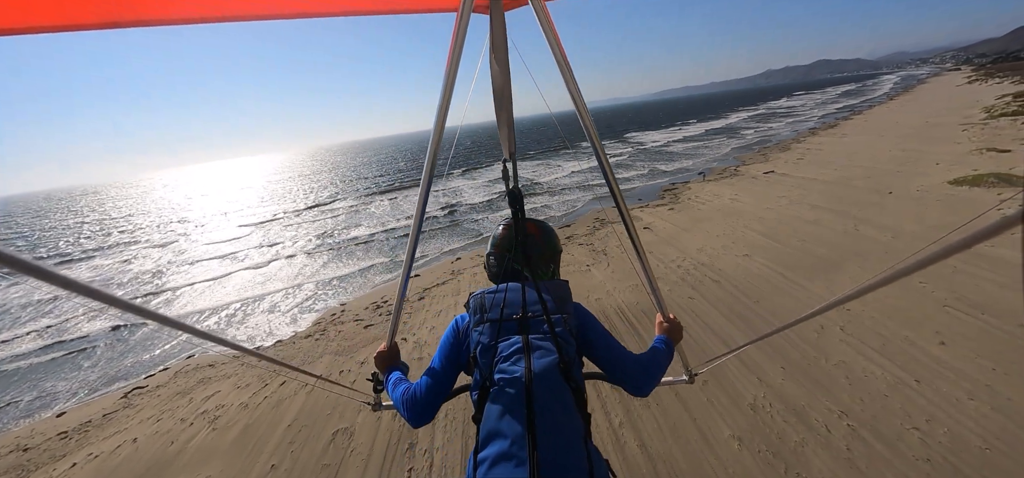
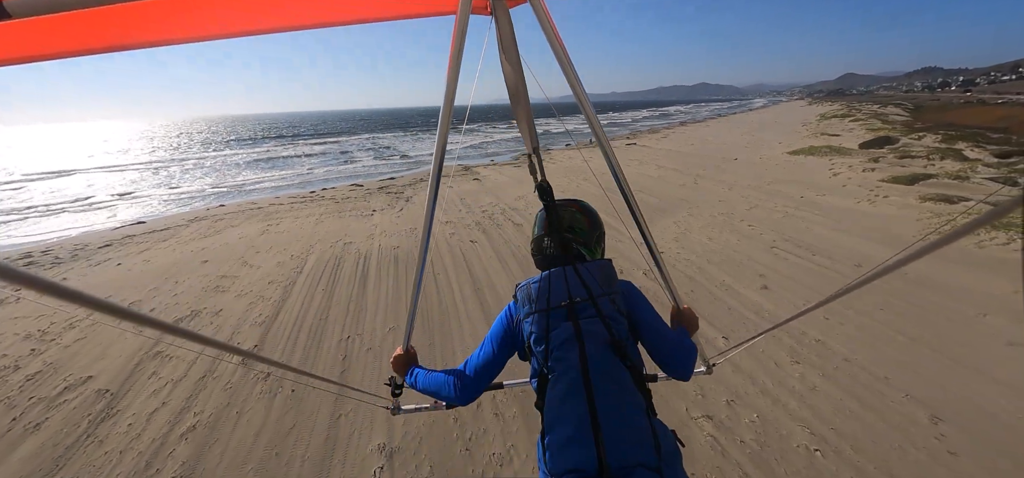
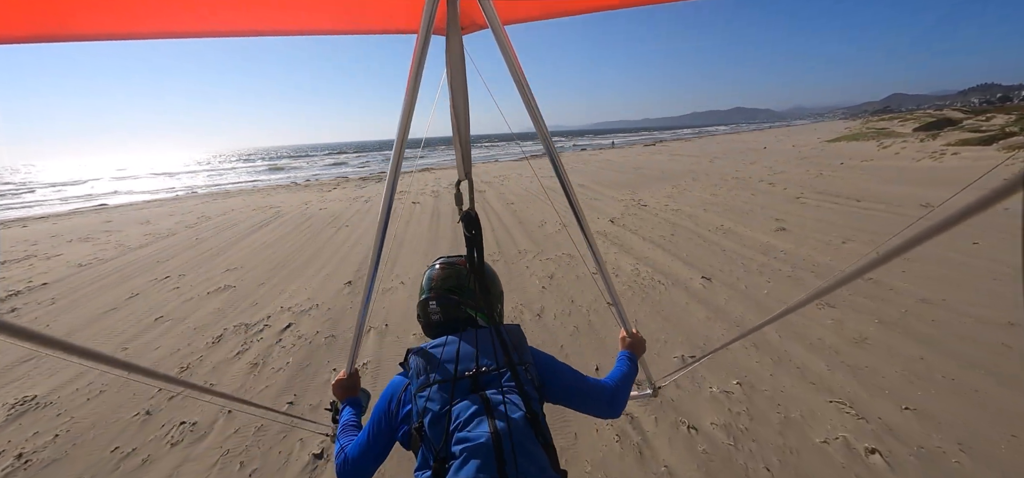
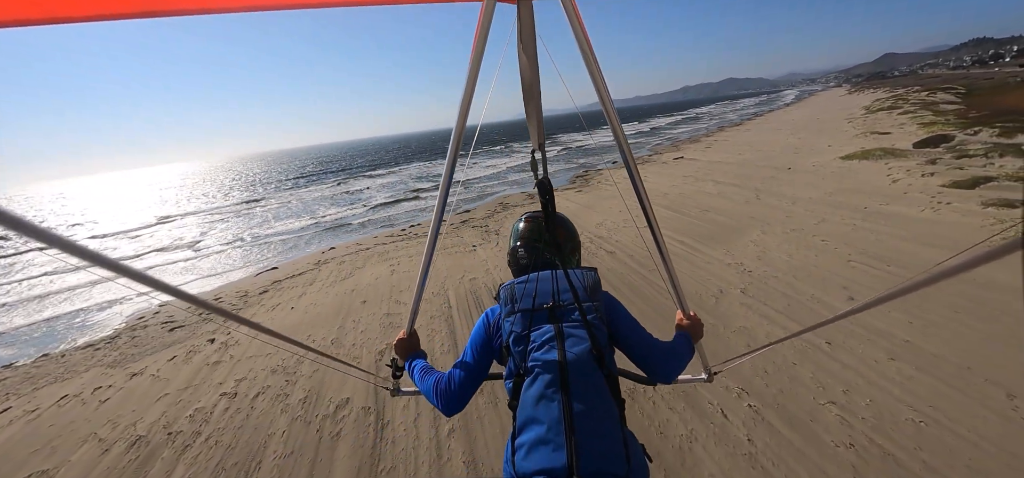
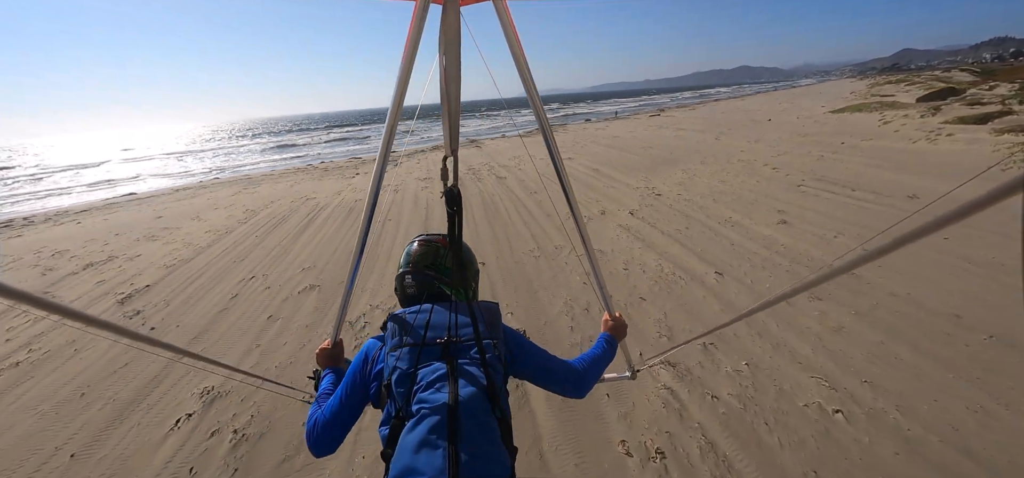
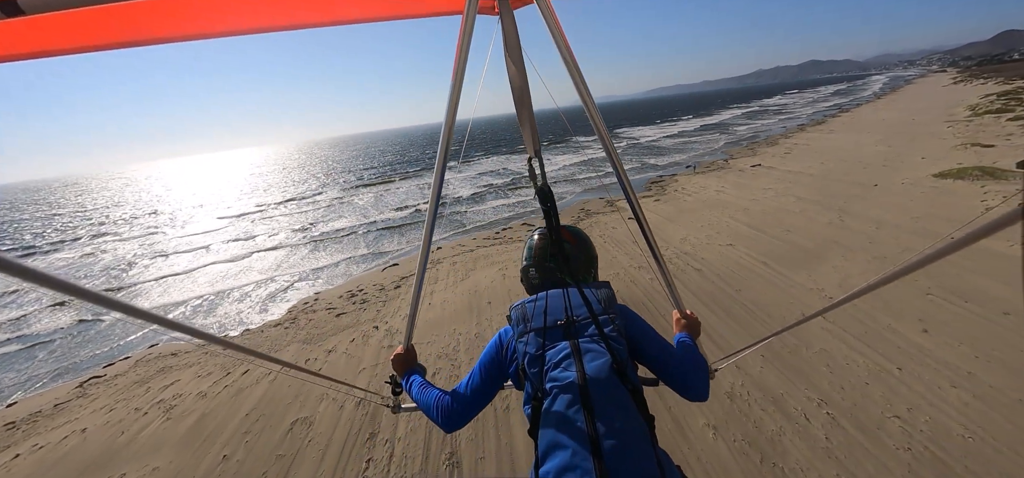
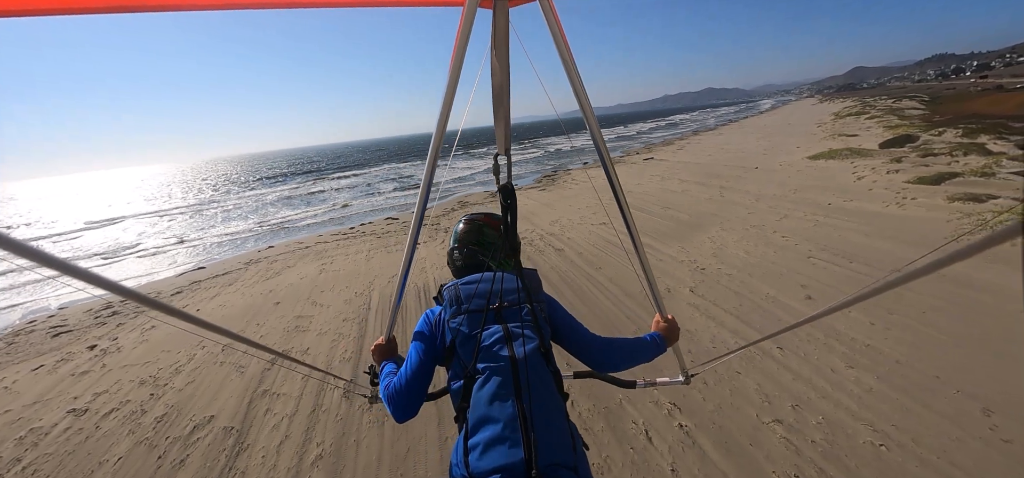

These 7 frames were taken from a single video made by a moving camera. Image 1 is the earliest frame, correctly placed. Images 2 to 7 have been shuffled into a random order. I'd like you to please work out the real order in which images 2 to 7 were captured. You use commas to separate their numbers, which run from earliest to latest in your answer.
6, 4, 7, 2, 5, 3
